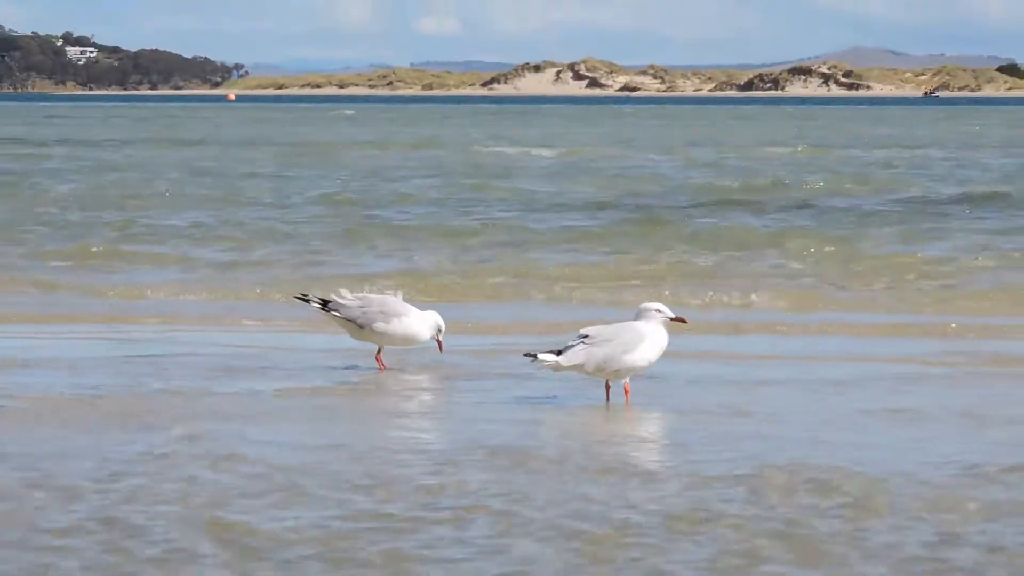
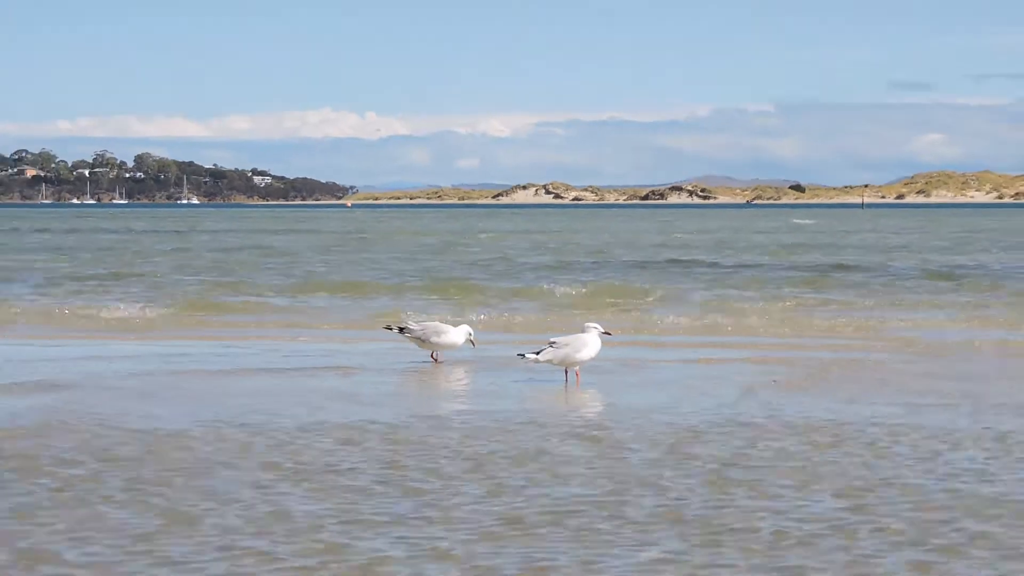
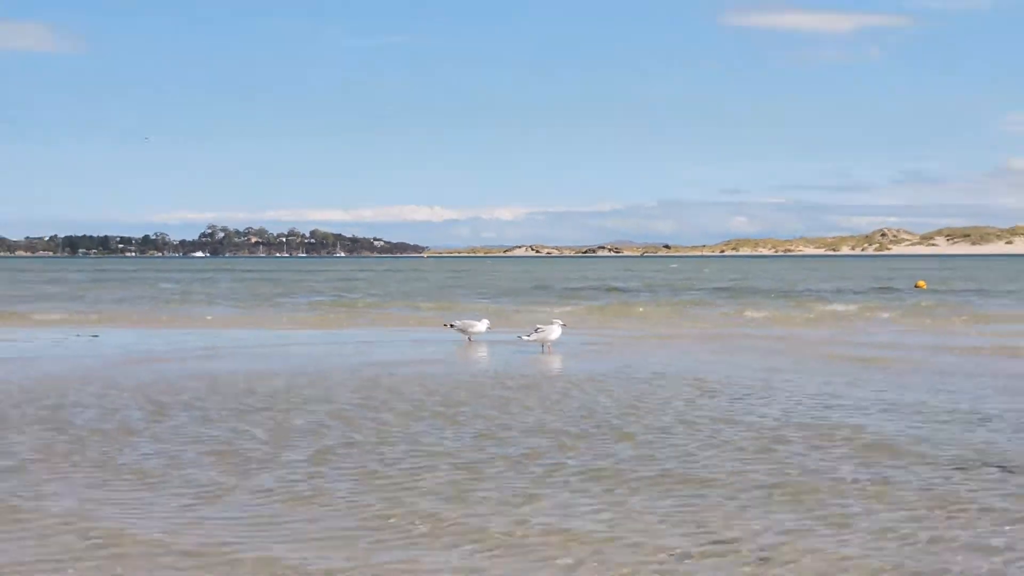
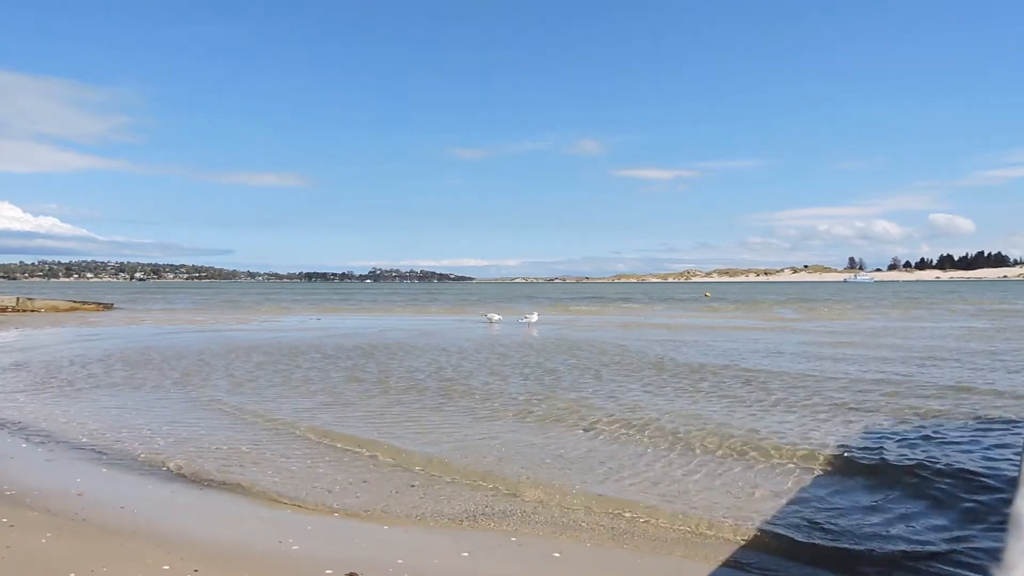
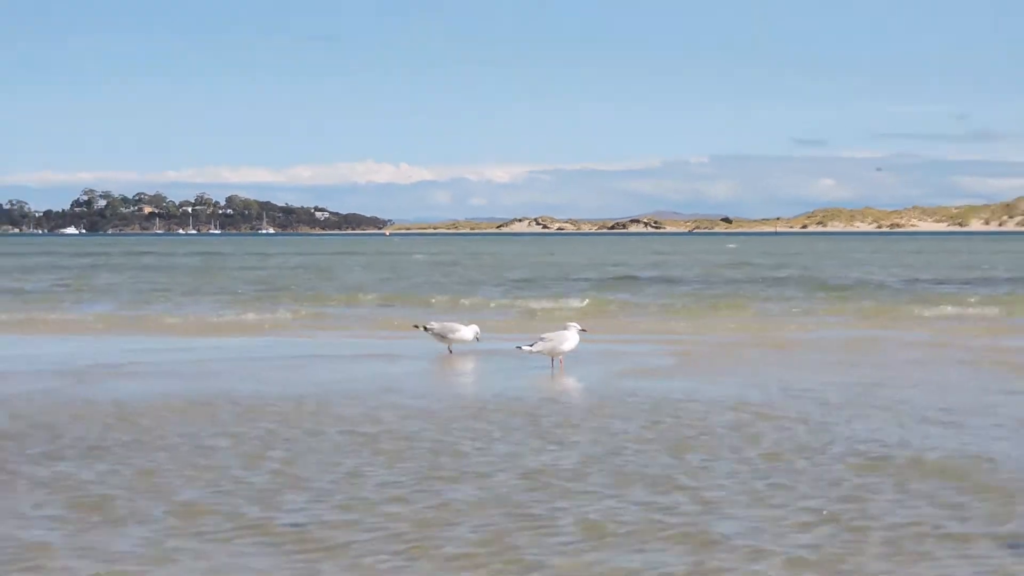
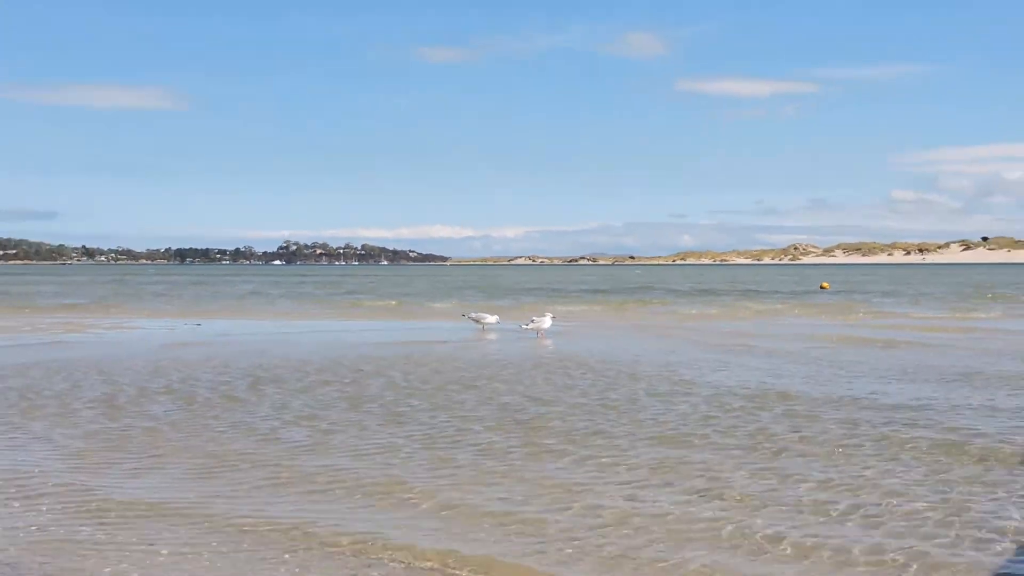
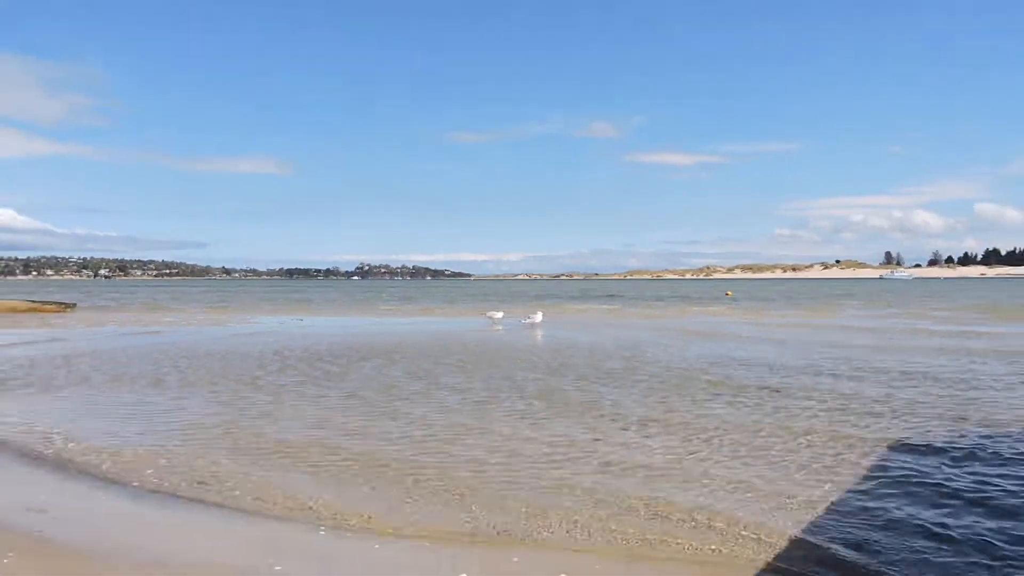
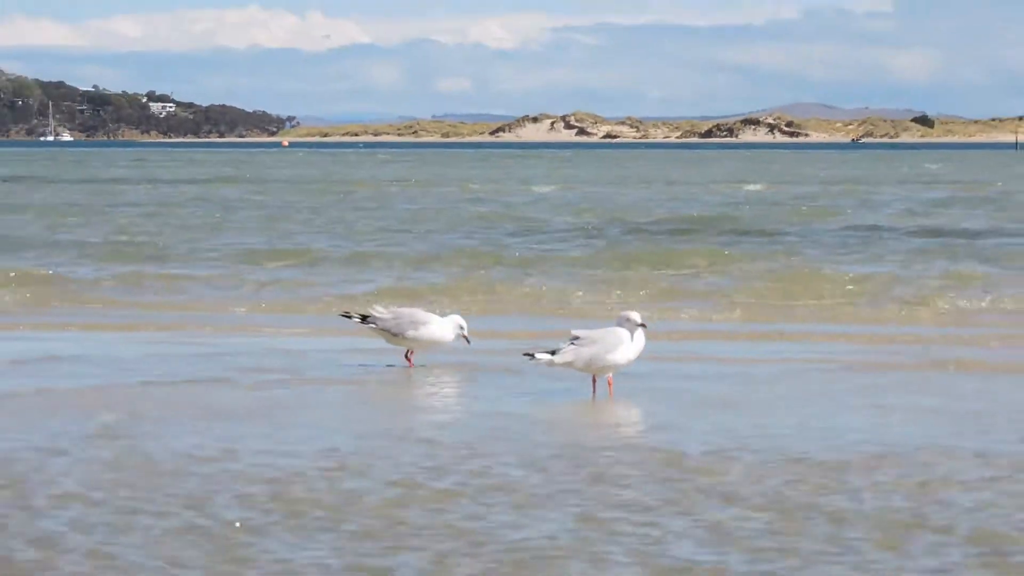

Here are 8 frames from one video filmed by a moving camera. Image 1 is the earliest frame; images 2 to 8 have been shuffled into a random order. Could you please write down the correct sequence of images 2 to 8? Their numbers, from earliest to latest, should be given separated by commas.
8, 2, 5, 3, 6, 7, 4
